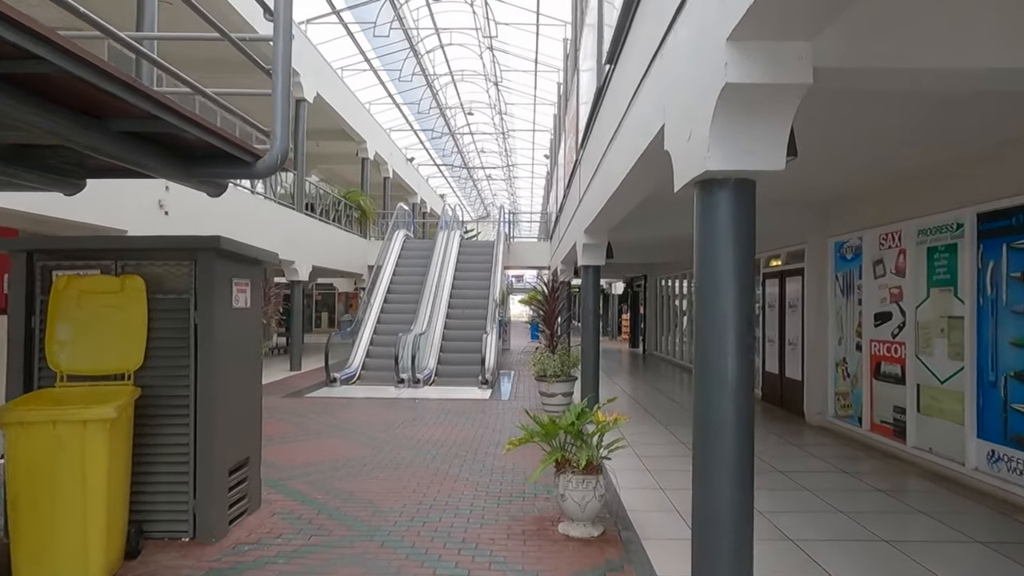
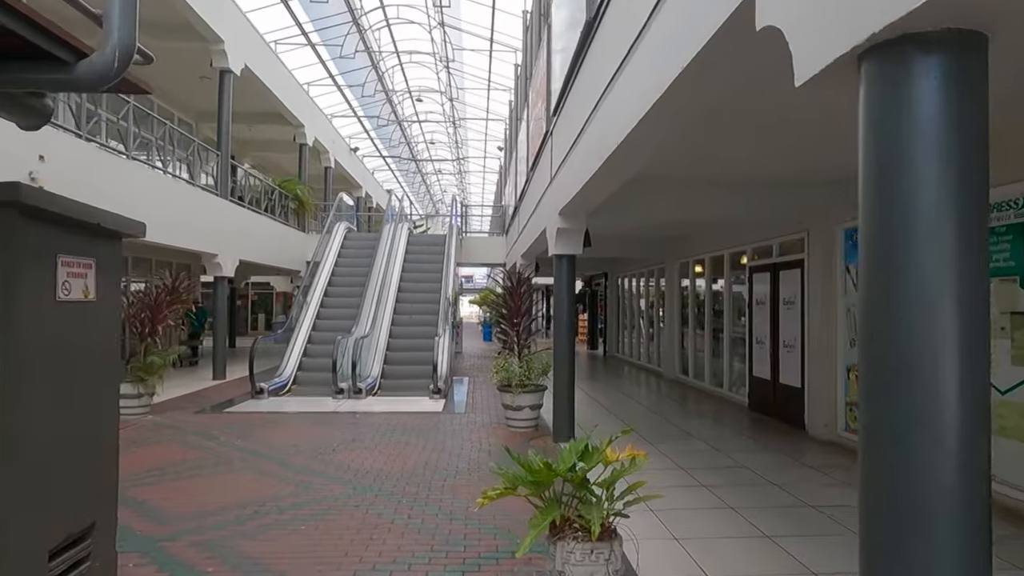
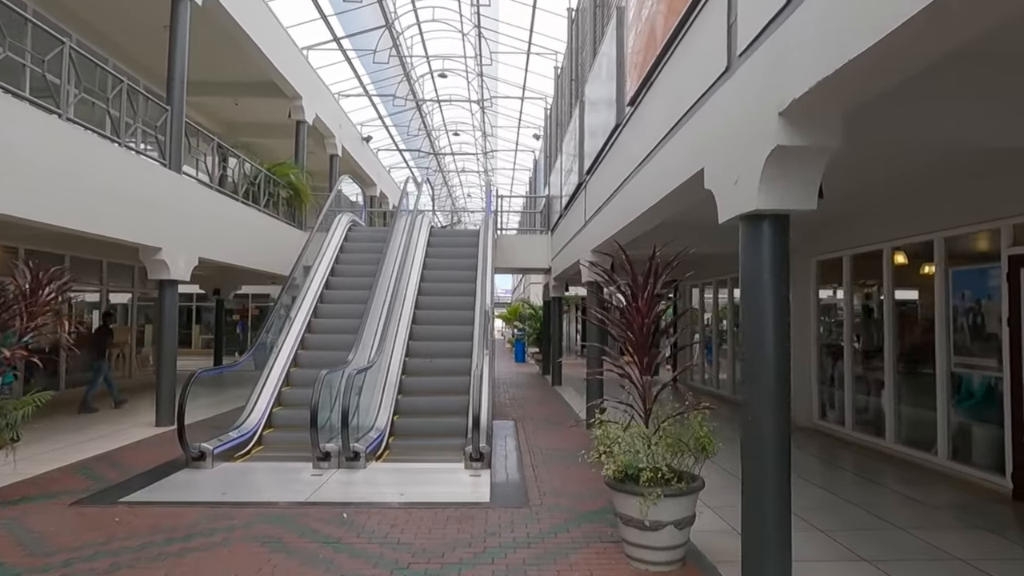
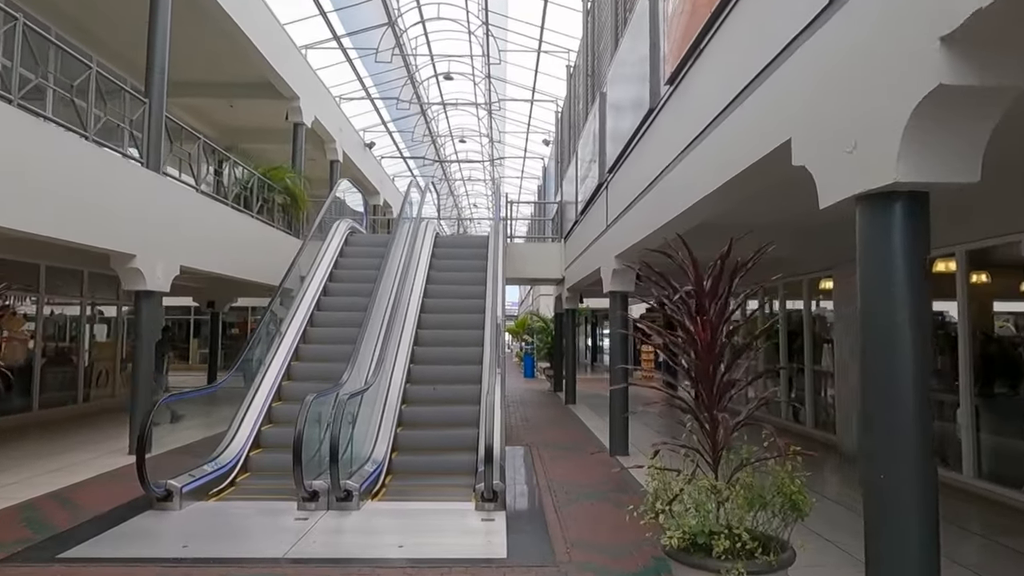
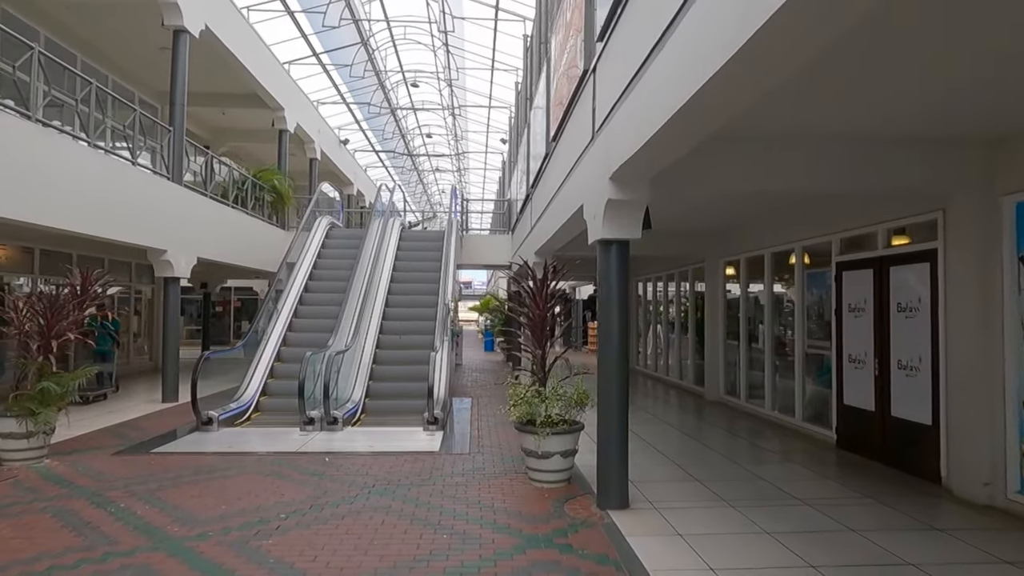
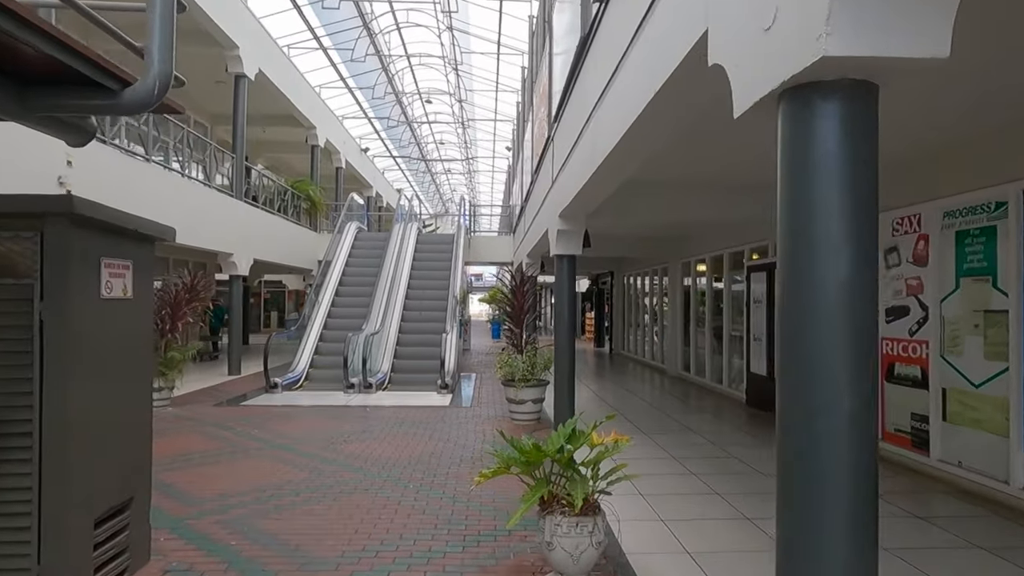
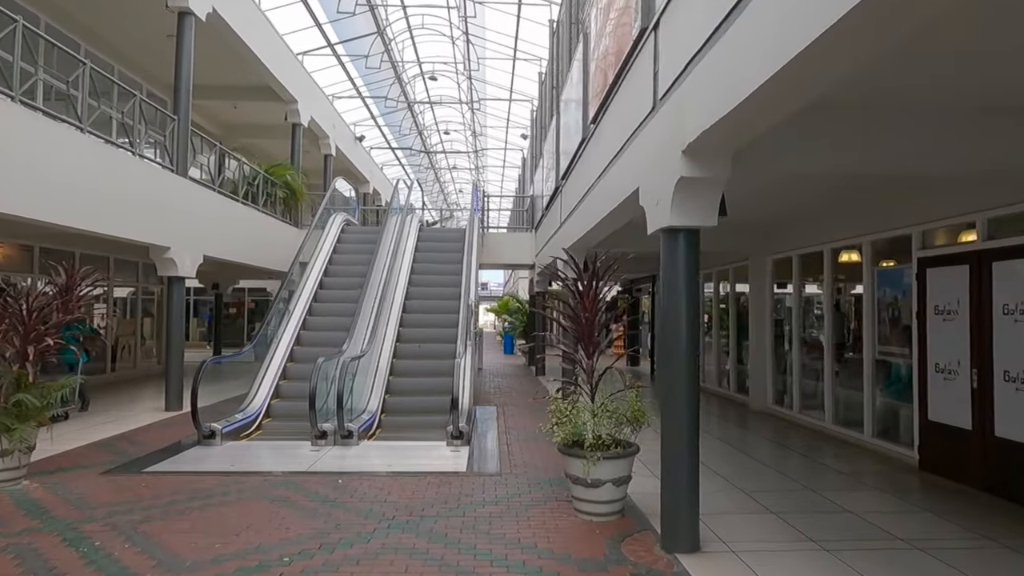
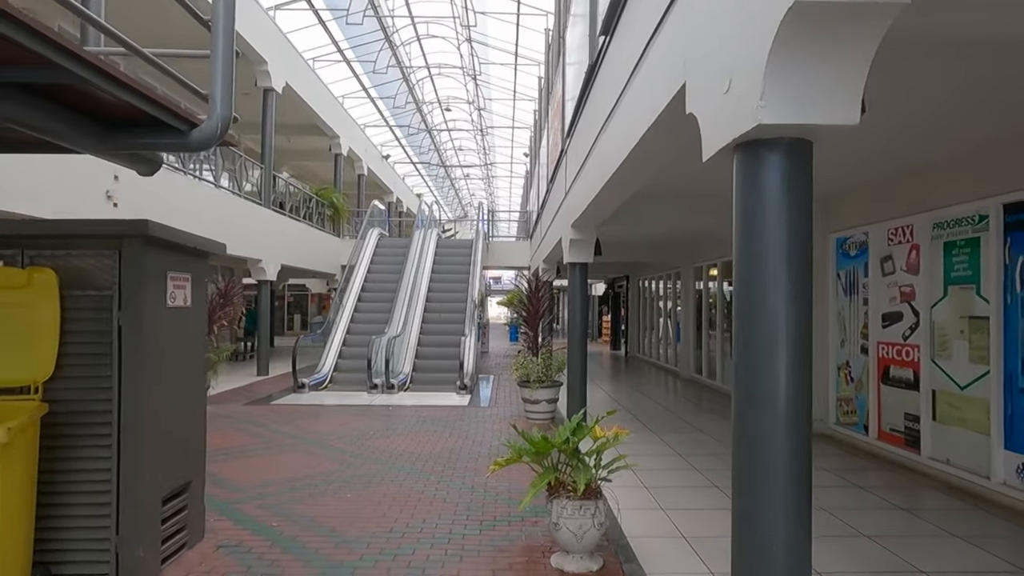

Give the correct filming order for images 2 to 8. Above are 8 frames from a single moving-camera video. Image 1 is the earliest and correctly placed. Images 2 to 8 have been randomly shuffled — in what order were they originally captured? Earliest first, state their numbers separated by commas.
8, 6, 2, 5, 7, 3, 4
